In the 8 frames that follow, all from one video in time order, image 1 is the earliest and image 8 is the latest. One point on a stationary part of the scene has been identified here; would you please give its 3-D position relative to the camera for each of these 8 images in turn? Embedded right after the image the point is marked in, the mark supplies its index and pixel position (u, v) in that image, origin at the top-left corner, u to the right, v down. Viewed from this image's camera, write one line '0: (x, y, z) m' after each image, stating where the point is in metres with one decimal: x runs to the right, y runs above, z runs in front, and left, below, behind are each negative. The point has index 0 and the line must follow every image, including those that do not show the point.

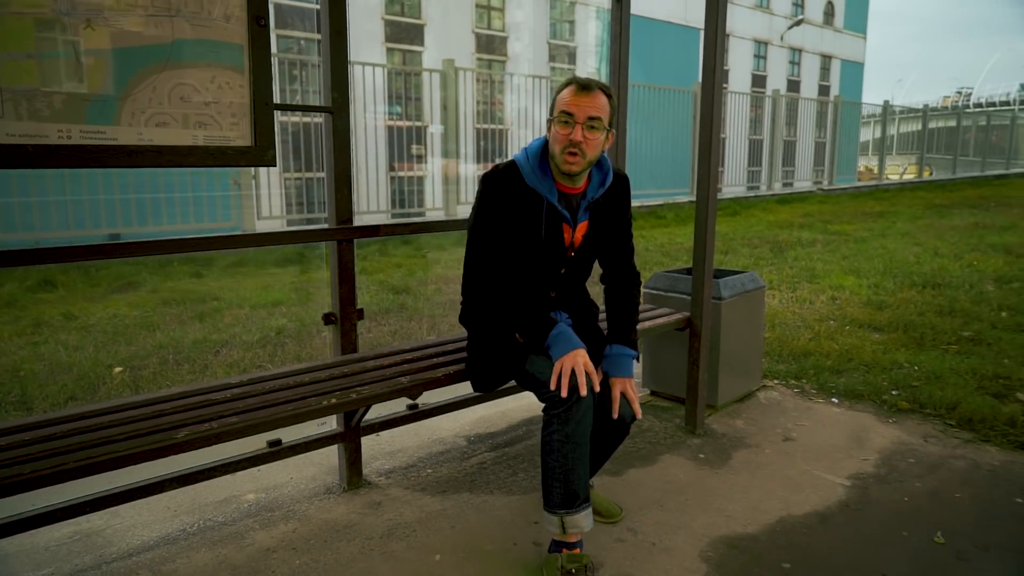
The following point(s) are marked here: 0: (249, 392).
0: (-0.8, -0.3, +2.1) m
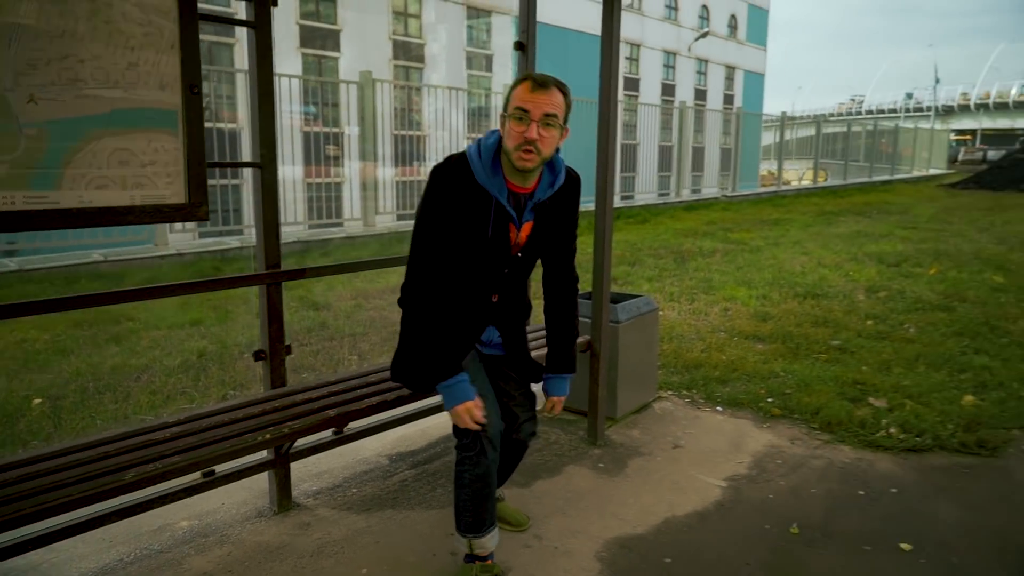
0: (-1.0, -0.5, +2.3) m
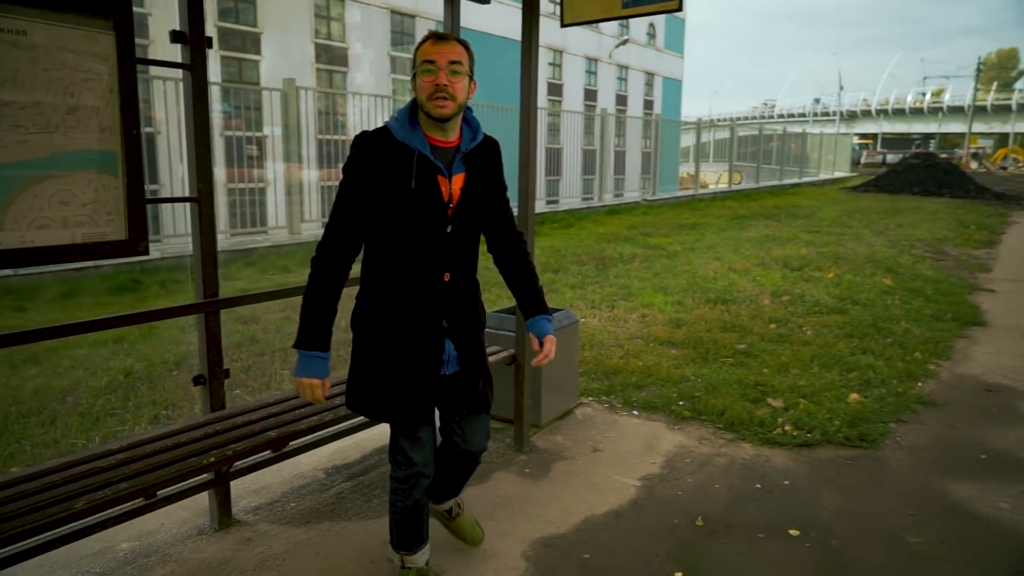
0: (-1.3, -0.6, +2.4) m
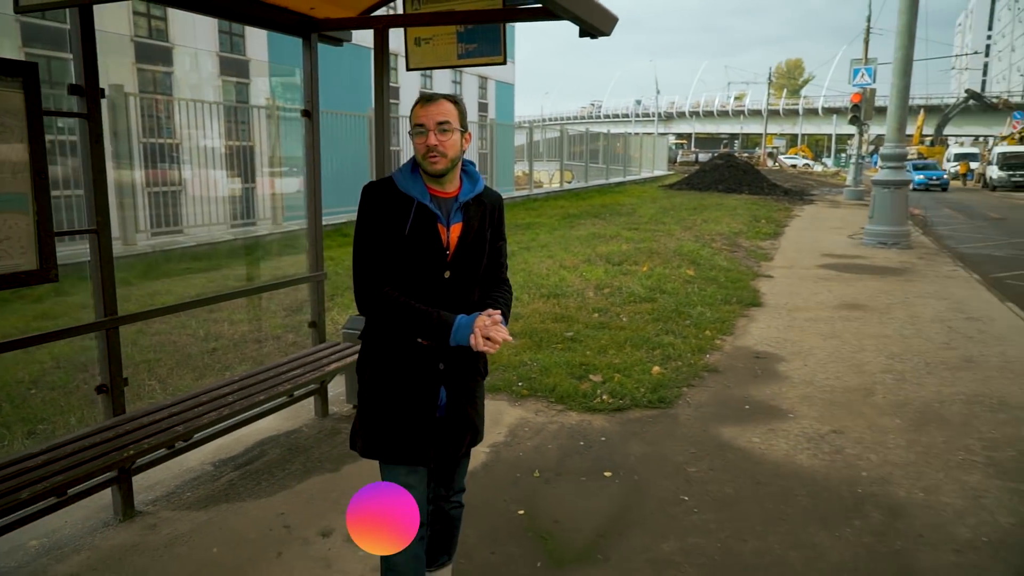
0: (-1.8, -0.7, +2.8) m
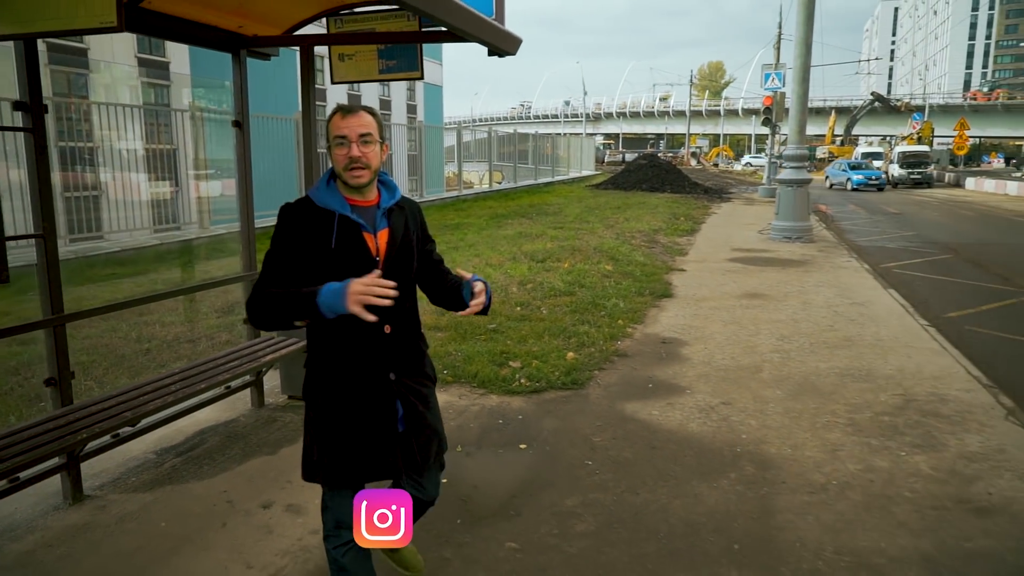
0: (-2.1, -0.7, +3.0) m
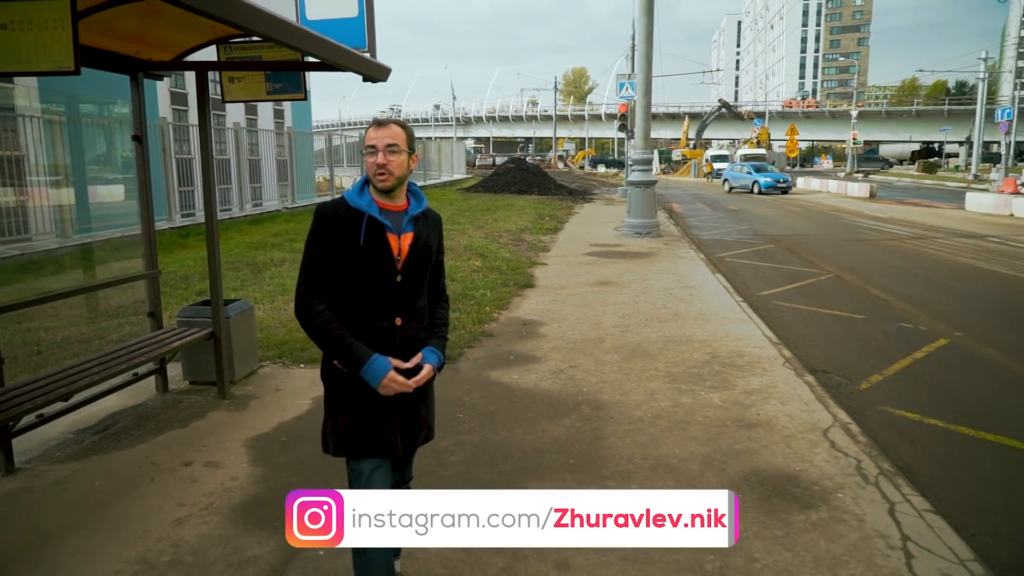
0: (-2.7, -0.6, +3.5) m
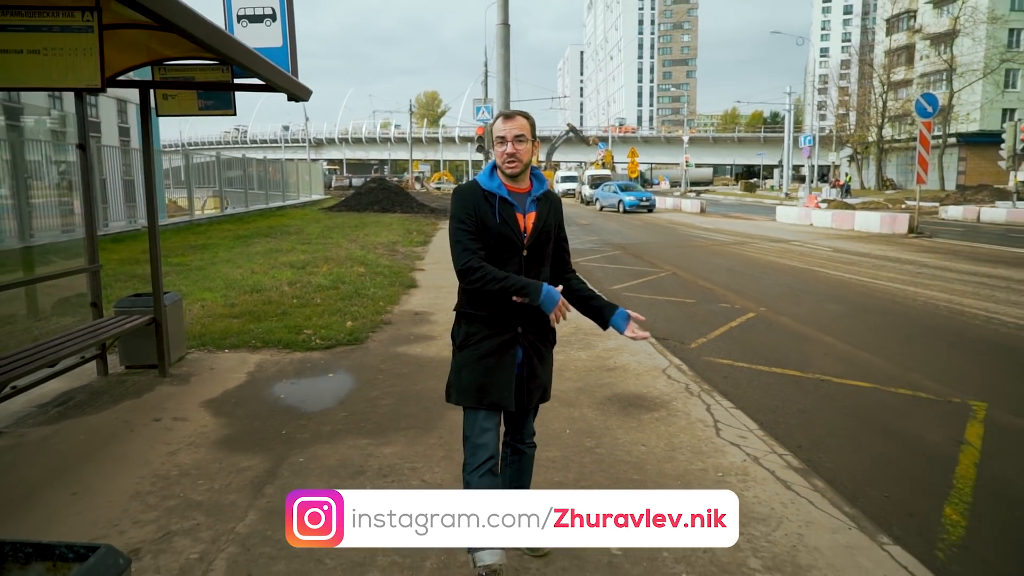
0: (-3.1, -0.5, +4.1) m
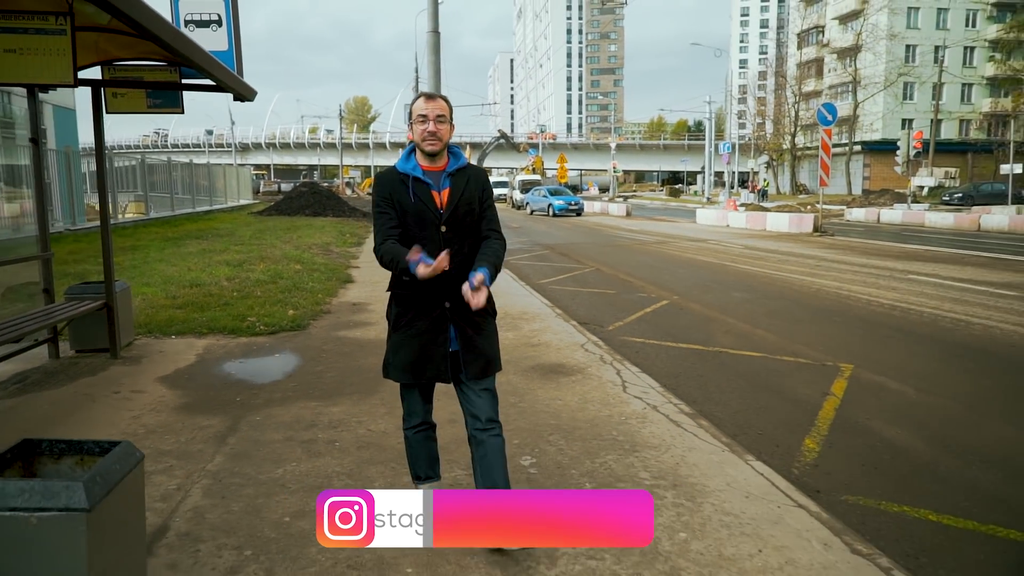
0: (-3.6, -0.4, +4.4) m
